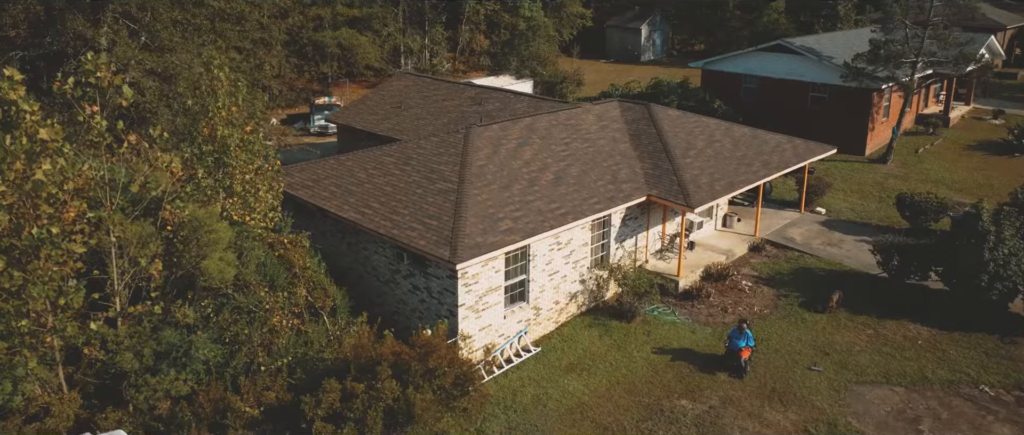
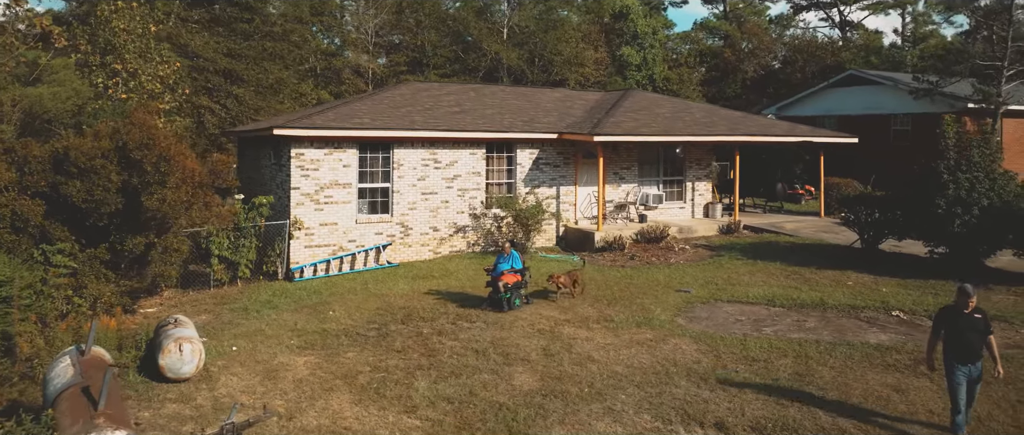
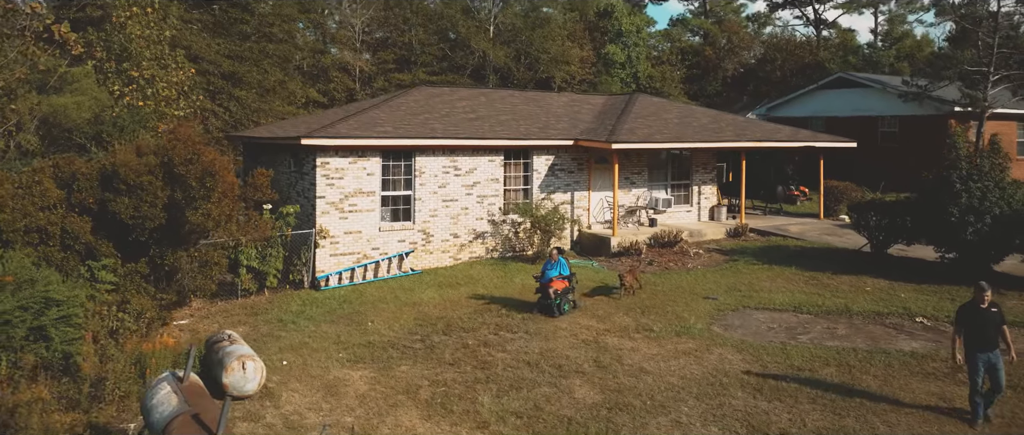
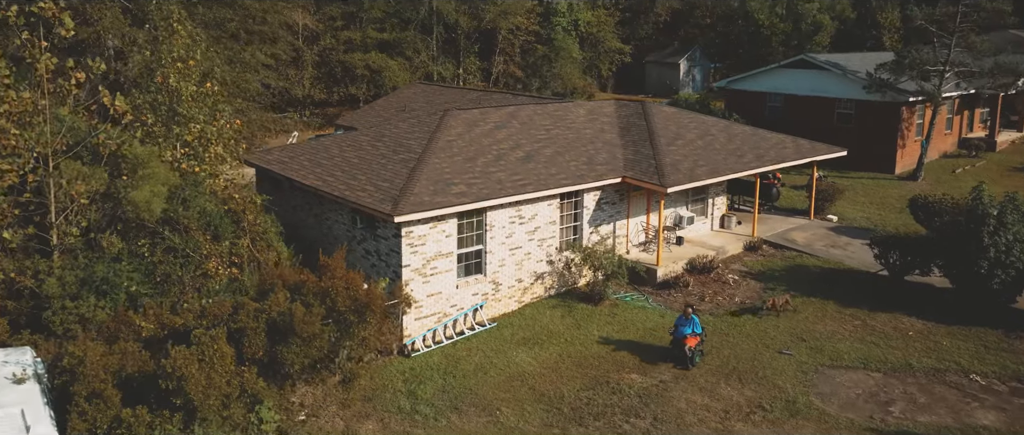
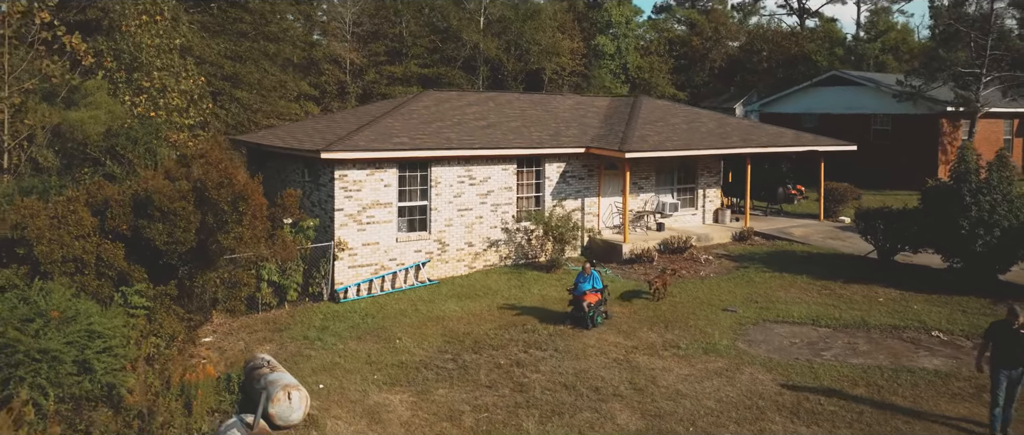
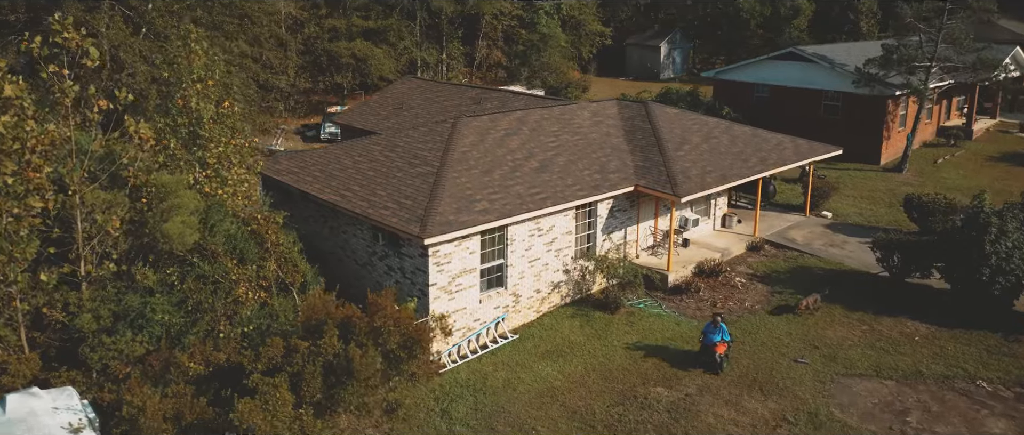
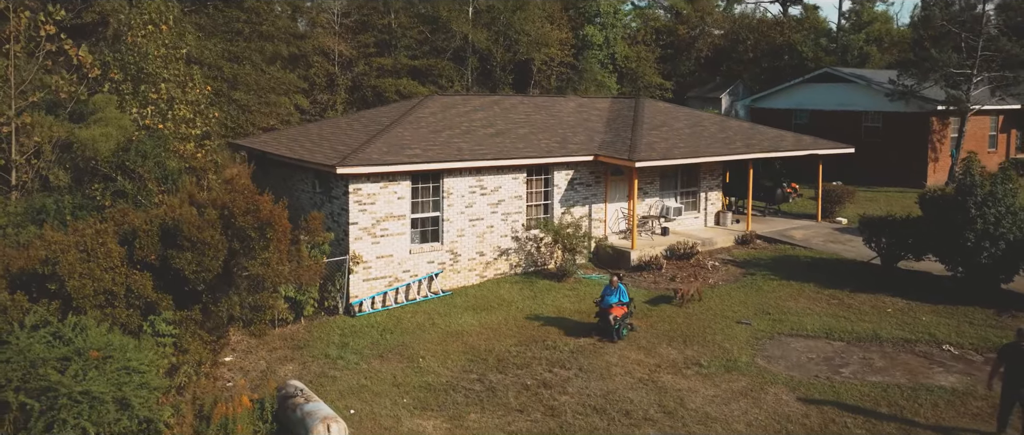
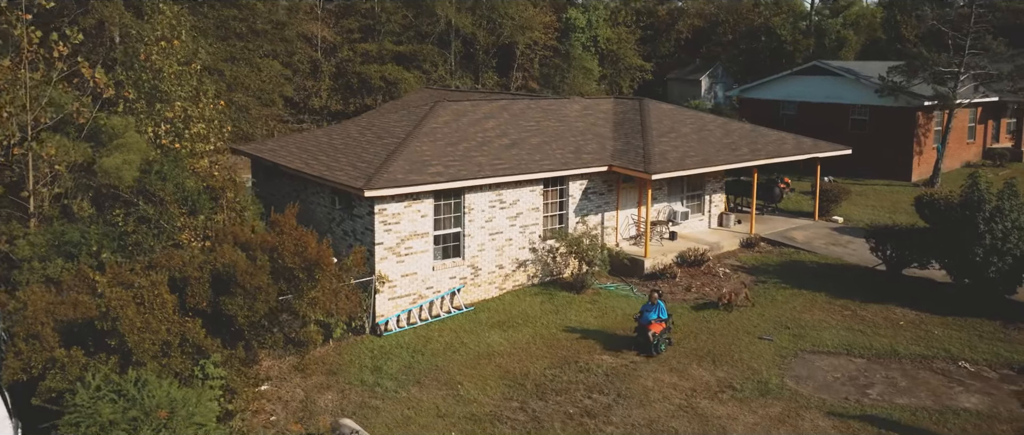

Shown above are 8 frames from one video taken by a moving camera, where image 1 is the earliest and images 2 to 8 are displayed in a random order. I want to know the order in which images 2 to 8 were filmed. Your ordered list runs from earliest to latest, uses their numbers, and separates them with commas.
6, 4, 8, 7, 5, 3, 2
